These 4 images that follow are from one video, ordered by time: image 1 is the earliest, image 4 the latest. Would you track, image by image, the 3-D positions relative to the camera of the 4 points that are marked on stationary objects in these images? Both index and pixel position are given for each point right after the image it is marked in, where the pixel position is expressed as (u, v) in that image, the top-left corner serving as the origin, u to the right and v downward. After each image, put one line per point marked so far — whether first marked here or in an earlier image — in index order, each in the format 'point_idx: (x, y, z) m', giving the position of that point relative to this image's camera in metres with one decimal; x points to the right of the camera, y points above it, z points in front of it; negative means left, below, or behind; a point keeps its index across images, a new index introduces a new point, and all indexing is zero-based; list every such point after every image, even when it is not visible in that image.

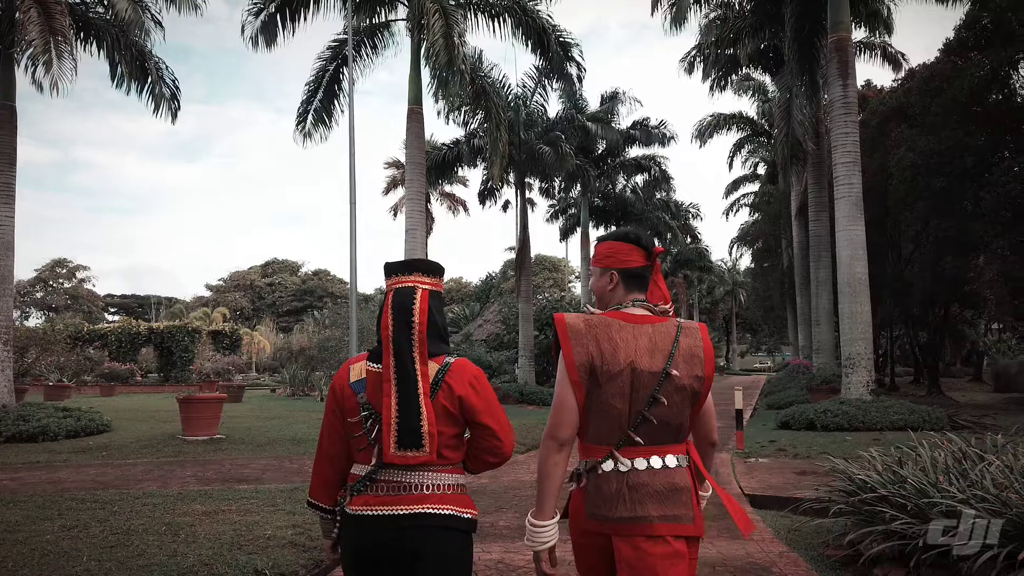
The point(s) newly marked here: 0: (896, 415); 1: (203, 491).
0: (+5.2, -1.7, +9.6) m
1: (-2.7, -1.8, +6.2) m
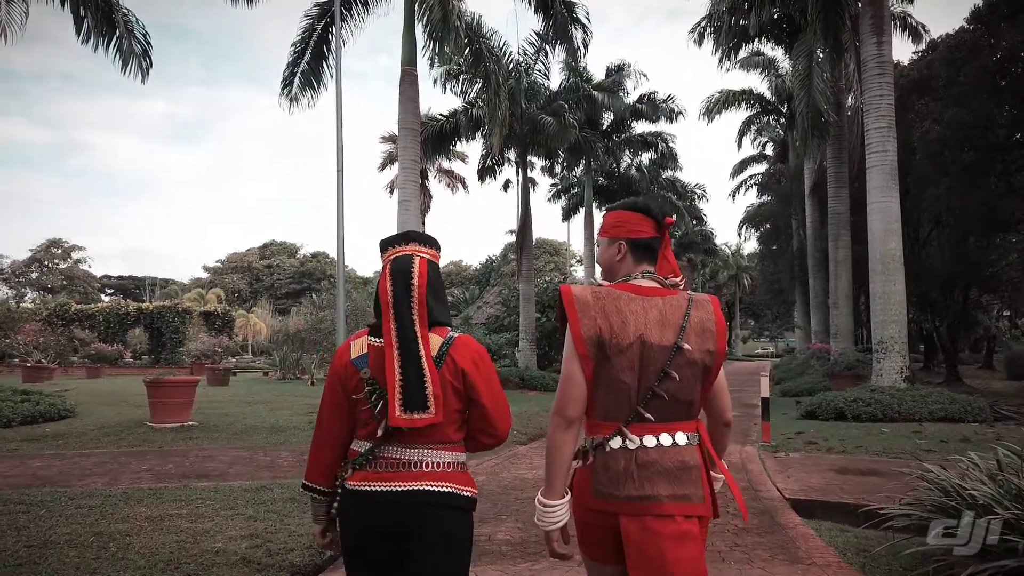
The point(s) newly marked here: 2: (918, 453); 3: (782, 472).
0: (+5.3, -1.5, +8.8) m
1: (-2.7, -1.5, +5.4) m
2: (+4.0, -1.6, +6.9) m
3: (+2.3, -1.6, +6.1) m
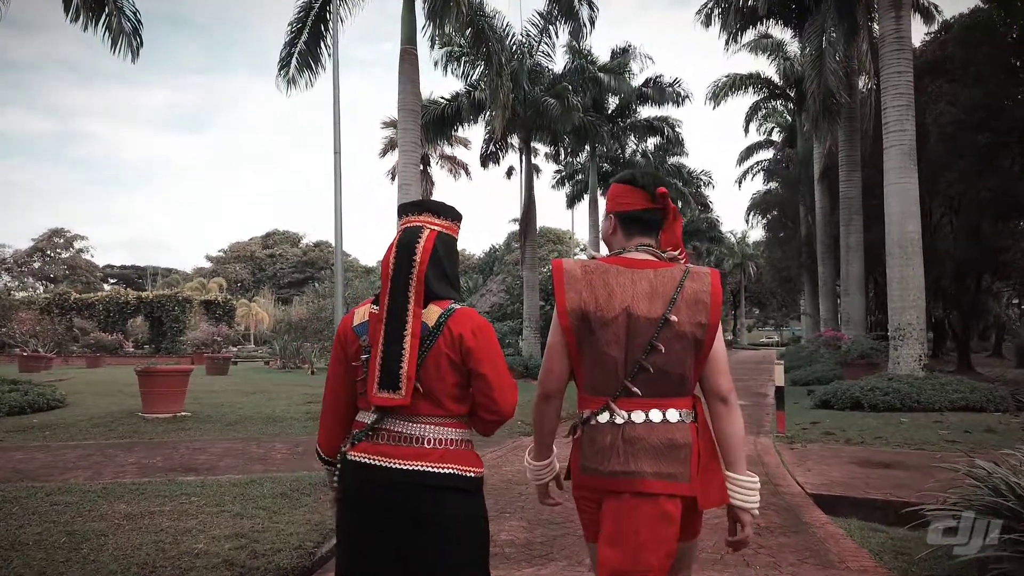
0: (+5.3, -1.3, +8.4) m
1: (-2.7, -1.4, +5.1) m
2: (+4.0, -1.5, +6.6) m
3: (+2.4, -1.4, +5.8) m
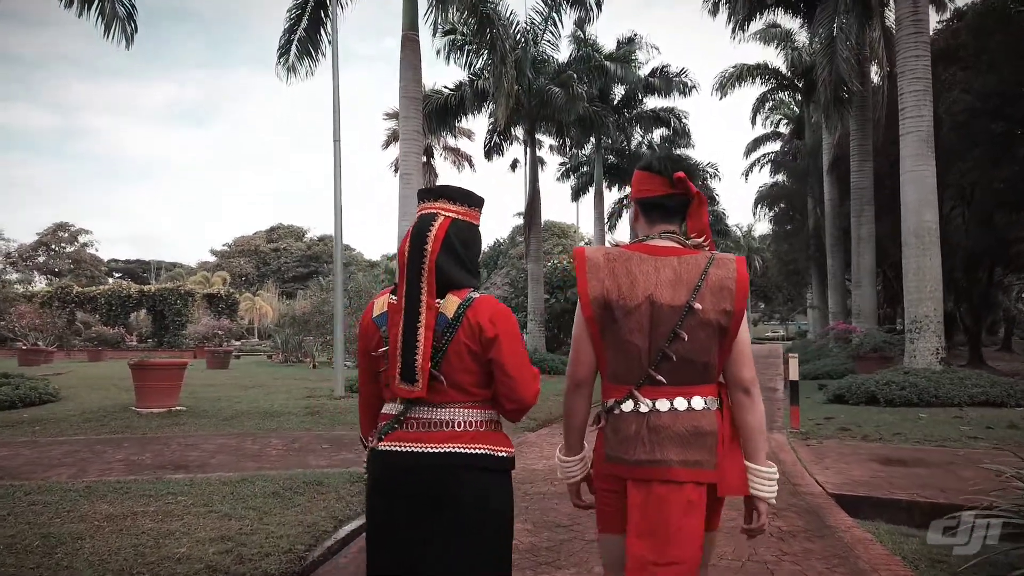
0: (+5.3, -1.2, +8.1) m
1: (-2.7, -1.3, +4.9) m
2: (+4.1, -1.4, +6.3) m
3: (+2.4, -1.4, +5.5) m
